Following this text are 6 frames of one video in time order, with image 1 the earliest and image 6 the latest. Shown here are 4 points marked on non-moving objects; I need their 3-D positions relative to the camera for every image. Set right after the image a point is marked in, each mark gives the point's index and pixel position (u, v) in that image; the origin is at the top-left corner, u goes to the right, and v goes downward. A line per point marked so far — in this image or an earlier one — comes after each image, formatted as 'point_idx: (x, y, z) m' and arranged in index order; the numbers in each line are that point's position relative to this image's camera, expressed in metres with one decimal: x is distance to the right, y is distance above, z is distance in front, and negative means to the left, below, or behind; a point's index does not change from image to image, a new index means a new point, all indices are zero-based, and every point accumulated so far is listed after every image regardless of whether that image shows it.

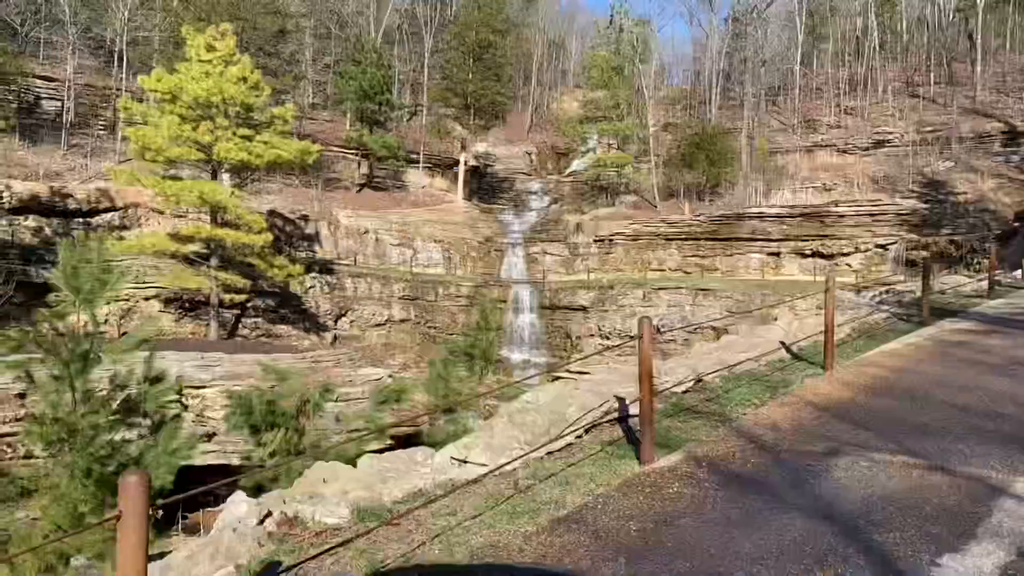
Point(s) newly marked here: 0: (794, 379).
0: (+1.7, -0.6, +5.3) m
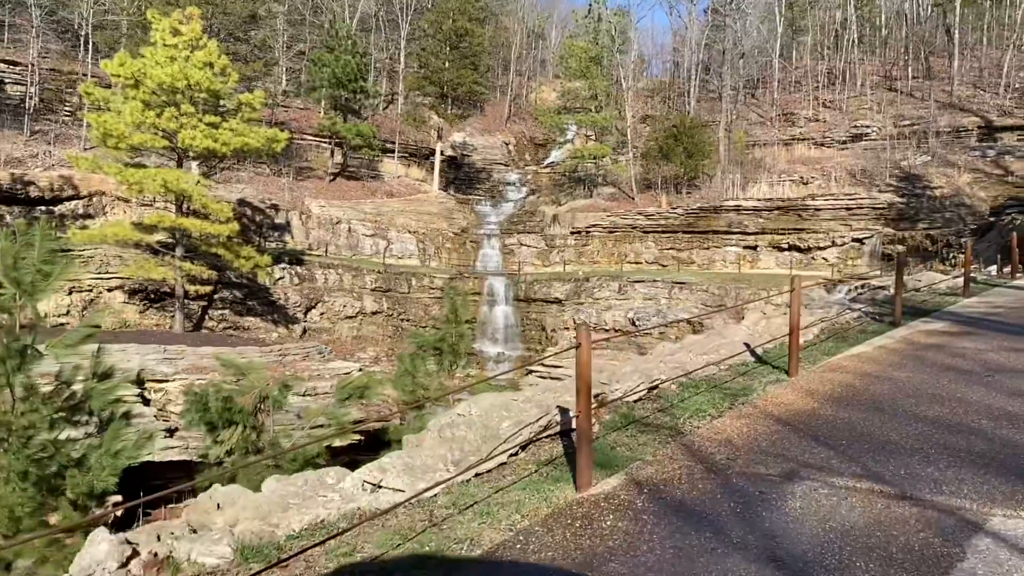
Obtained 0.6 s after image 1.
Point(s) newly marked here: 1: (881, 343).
0: (+1.4, -0.6, +4.9) m
1: (+2.6, -0.4, +6.2) m
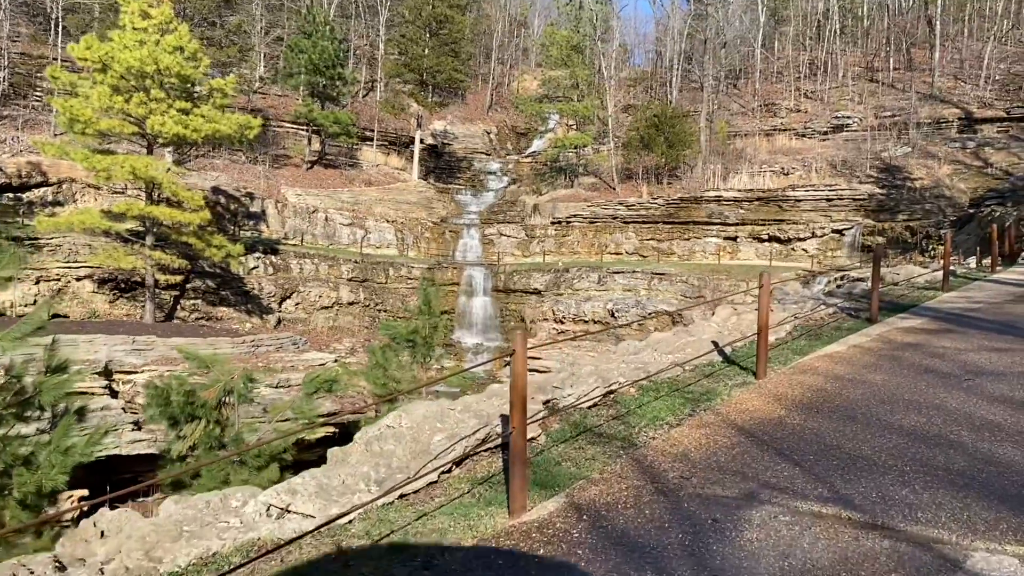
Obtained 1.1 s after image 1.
0: (+1.1, -0.5, +4.5) m
1: (+2.3, -0.4, +5.9) m
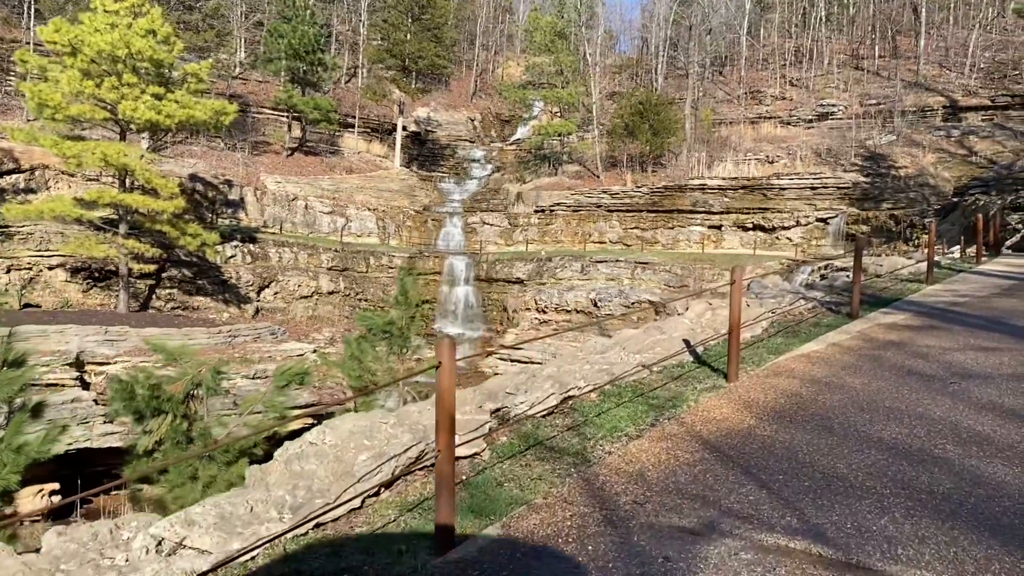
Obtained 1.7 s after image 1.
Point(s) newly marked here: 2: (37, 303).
0: (+0.9, -0.5, +4.2) m
1: (+2.1, -0.3, +5.6) m
2: (-7.7, -0.3, +14.1) m
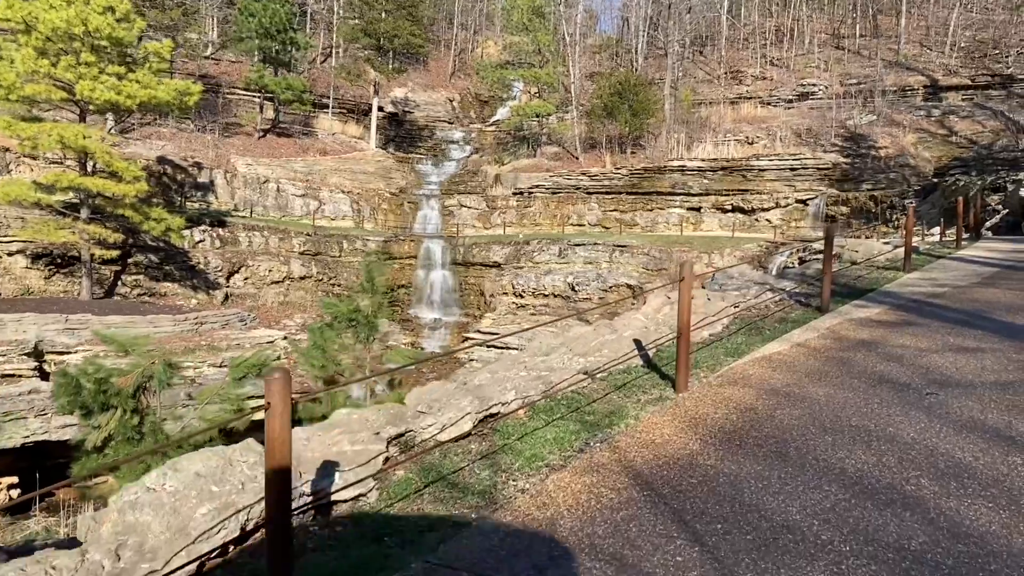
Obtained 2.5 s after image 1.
0: (+0.5, -0.5, +3.7) m
1: (+1.7, -0.3, +5.1) m
2: (-8.3, -0.1, +13.4) m
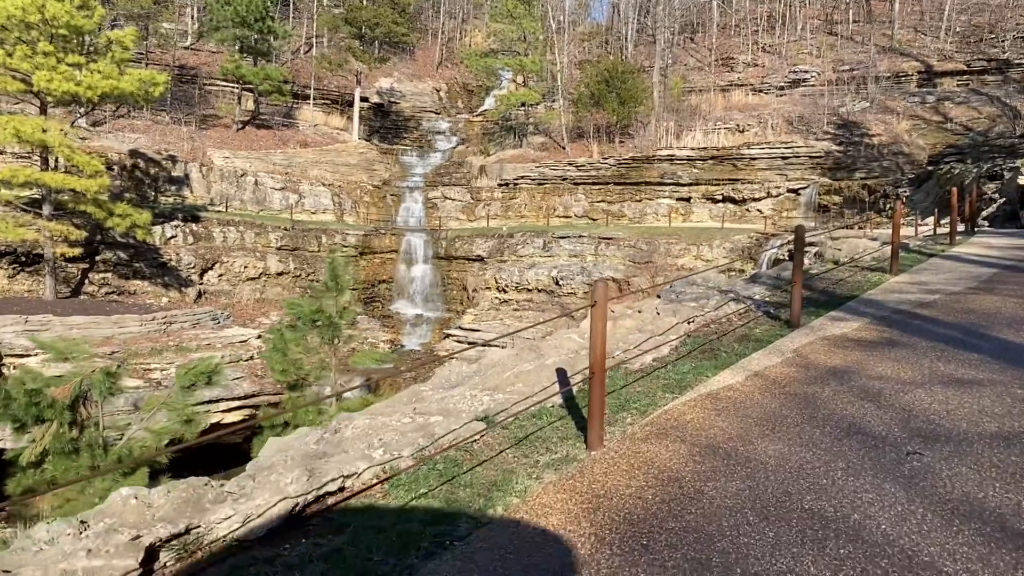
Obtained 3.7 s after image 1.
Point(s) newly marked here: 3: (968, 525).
0: (0.0, -0.6, +2.8) m
1: (+1.2, -0.4, +4.2) m
2: (-8.8, -0.2, +12.5) m
3: (+1.2, -0.6, +2.3) m
